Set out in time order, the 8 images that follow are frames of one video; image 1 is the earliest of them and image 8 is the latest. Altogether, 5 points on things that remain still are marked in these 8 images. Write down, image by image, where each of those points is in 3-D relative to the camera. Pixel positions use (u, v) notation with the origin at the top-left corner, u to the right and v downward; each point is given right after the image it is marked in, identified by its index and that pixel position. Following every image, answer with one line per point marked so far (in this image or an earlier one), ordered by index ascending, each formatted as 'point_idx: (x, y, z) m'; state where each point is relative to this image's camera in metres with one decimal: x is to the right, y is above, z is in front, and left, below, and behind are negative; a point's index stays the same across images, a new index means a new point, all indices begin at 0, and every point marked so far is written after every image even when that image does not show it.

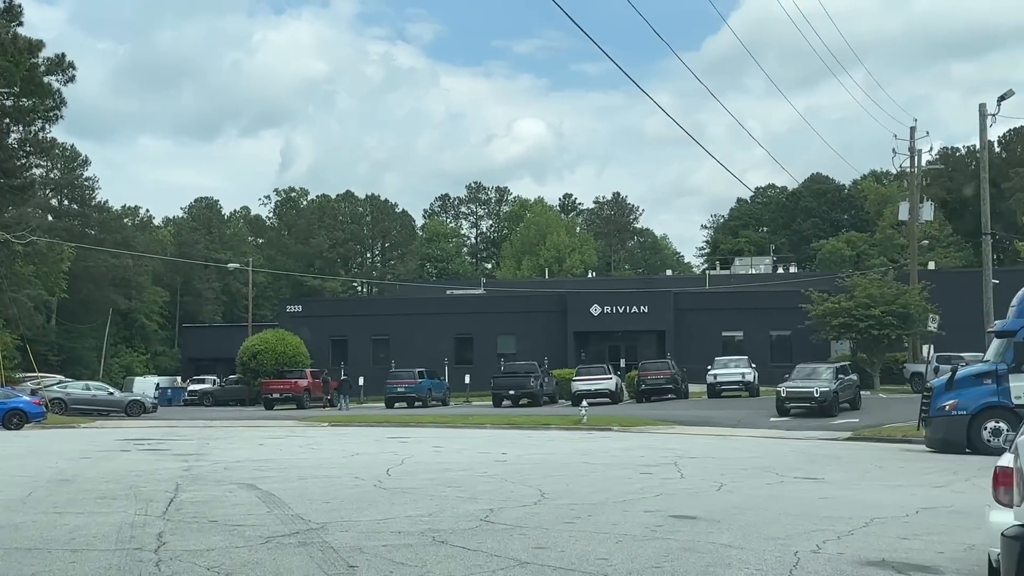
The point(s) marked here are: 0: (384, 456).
0: (-2.2, -2.9, +18.8) m
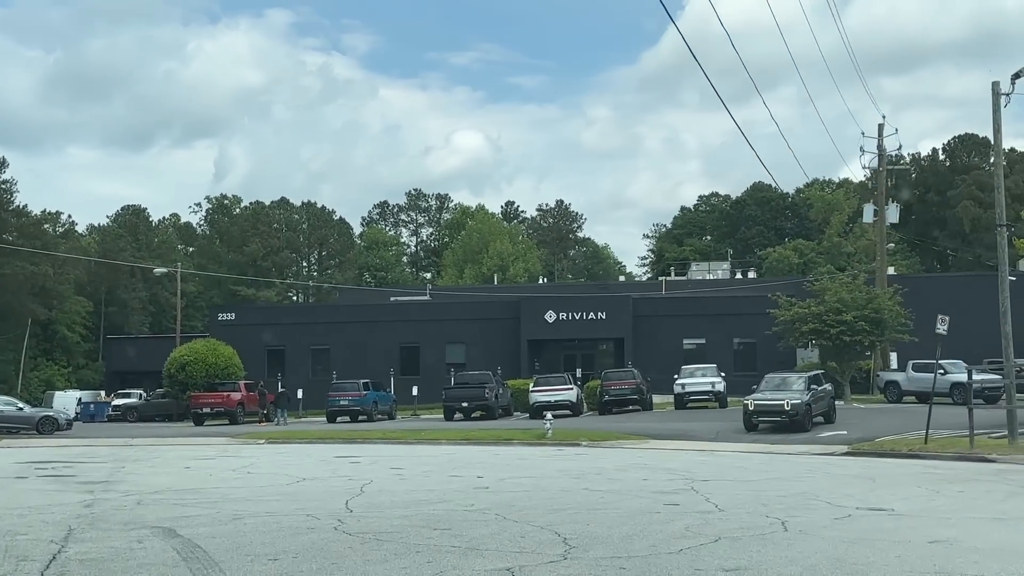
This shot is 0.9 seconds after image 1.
0: (-2.5, -2.8, +15.6) m
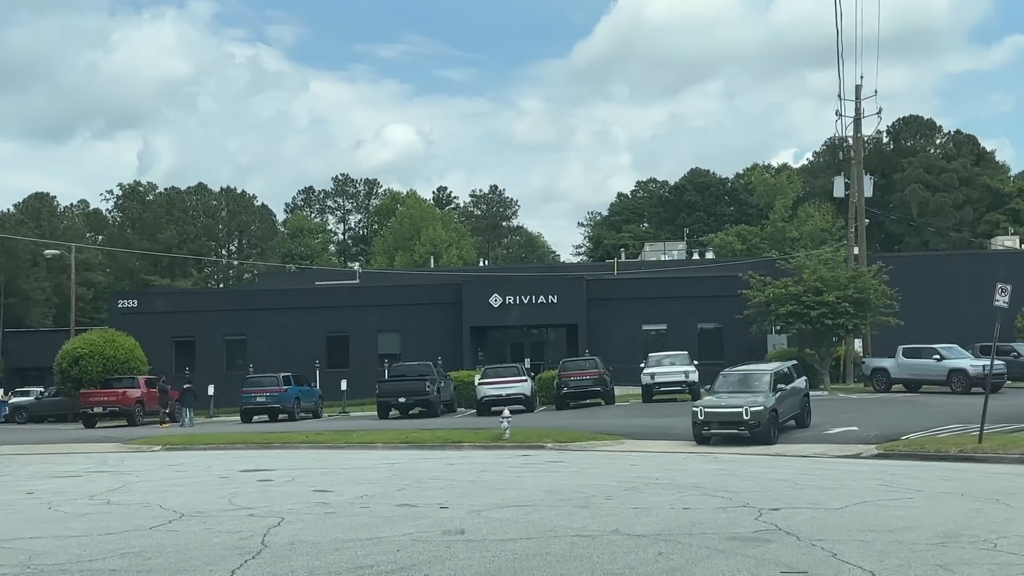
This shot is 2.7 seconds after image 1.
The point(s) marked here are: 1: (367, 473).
0: (-2.7, -2.3, +10.4) m
1: (-2.3, -2.9, +16.8) m
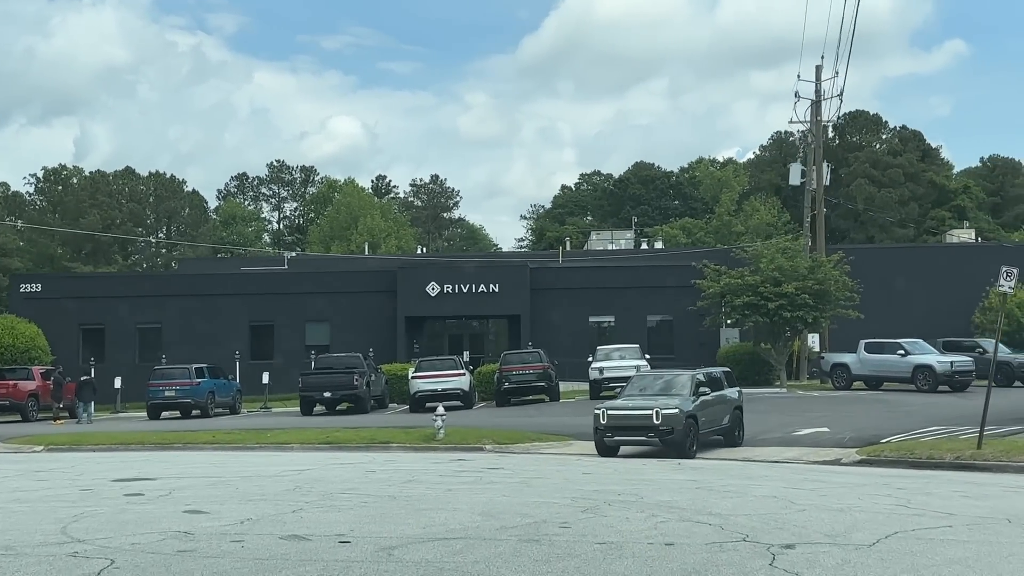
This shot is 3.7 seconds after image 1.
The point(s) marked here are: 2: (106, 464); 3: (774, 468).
0: (-3.2, -1.9, +7.4) m
1: (-3.2, -2.5, +13.8) m
2: (-6.8, -3.0, +18.2) m
3: (+4.0, -2.8, +16.7) m
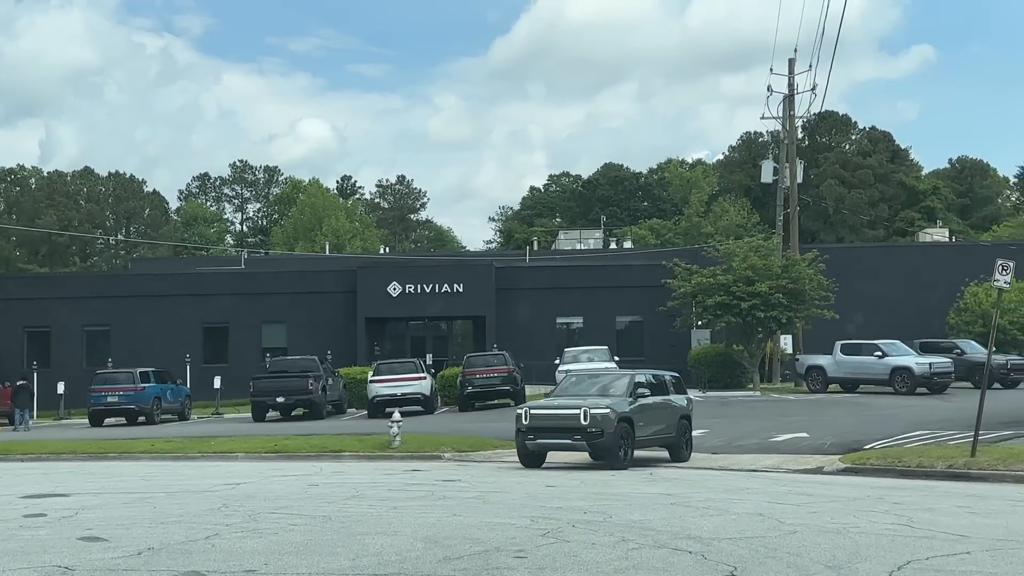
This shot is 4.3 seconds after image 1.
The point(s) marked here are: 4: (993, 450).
0: (-3.5, -1.8, +5.9) m
1: (-3.7, -2.4, +12.3) m
2: (-7.5, -2.9, +16.6) m
3: (+3.4, -2.7, +15.4) m
4: (+7.3, -2.5, +16.4) m
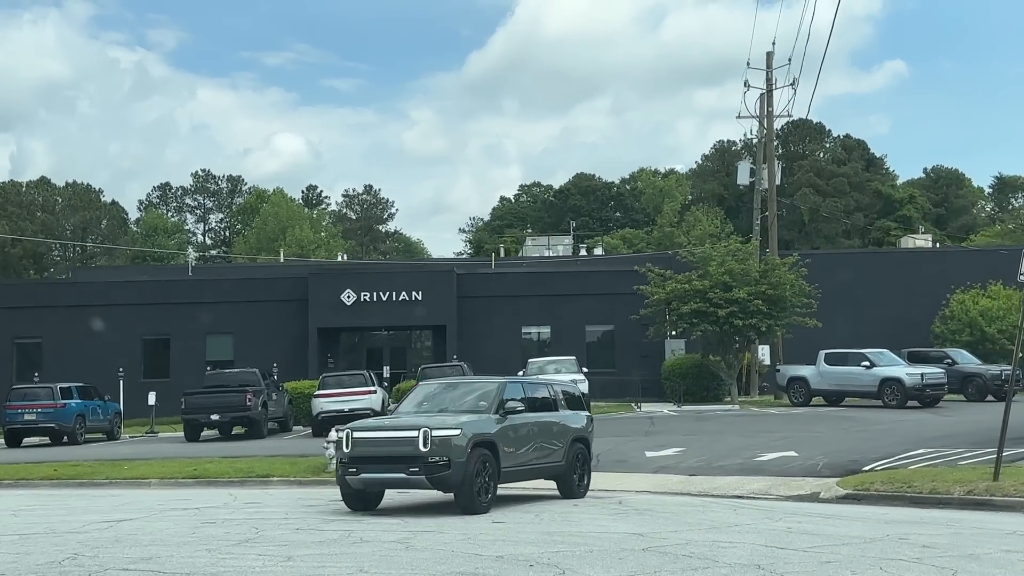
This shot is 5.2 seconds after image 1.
0: (-4.0, -1.7, +3.3) m
1: (-4.3, -2.4, +9.7) m
2: (-8.2, -2.9, +13.9) m
3: (+2.7, -2.6, +13.0) m
4: (+6.6, -2.4, +14.1) m
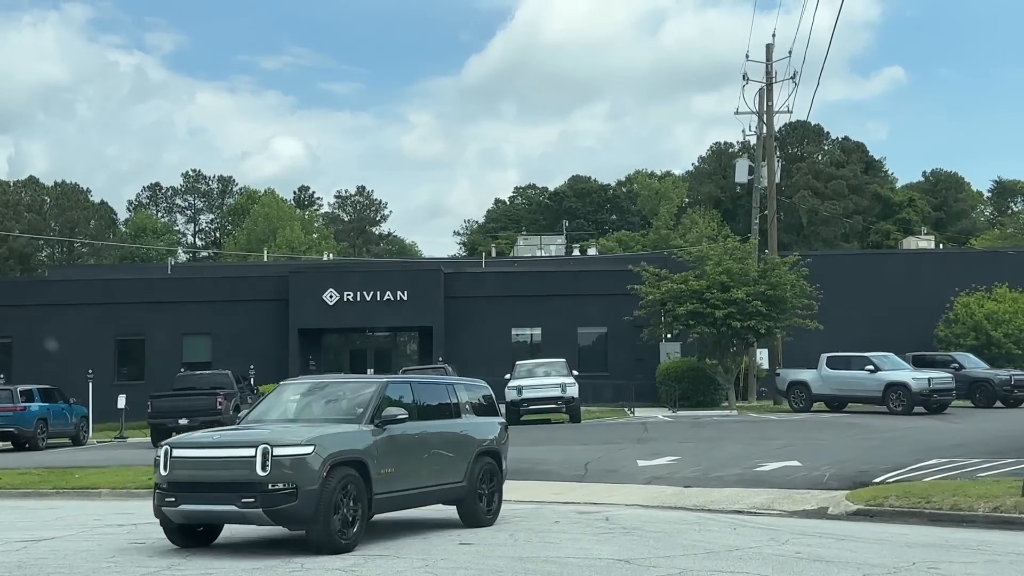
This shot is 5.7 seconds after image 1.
0: (-4.2, -1.5, +1.9) m
1: (-4.6, -2.2, +8.3) m
2: (-8.5, -2.8, +12.5) m
3: (+2.5, -2.6, +11.6) m
4: (+6.3, -2.4, +12.7) m
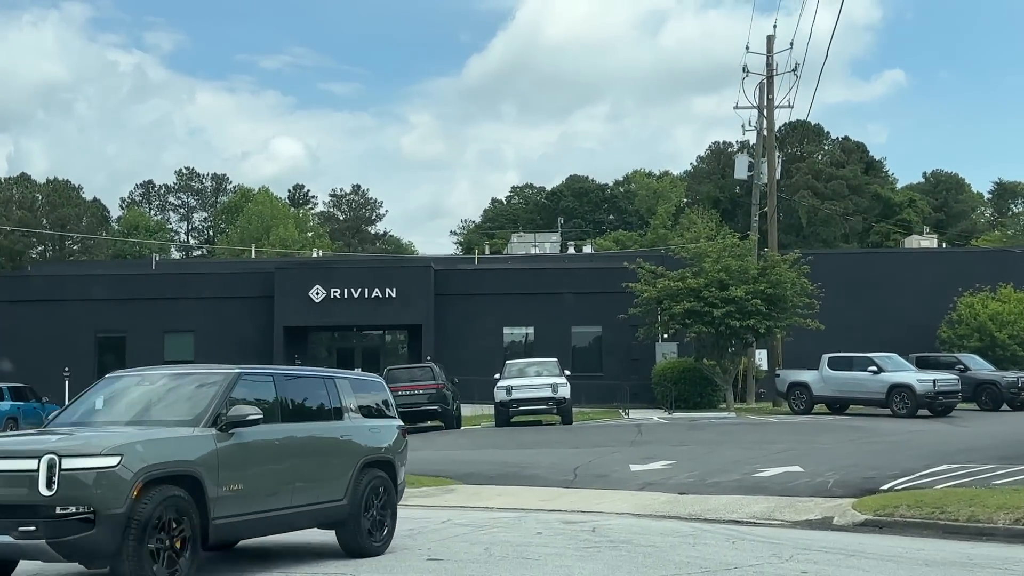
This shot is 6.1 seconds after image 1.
0: (-4.5, -1.4, +0.9) m
1: (-4.8, -2.1, +7.3) m
2: (-8.7, -2.6, +11.4) m
3: (+2.2, -2.5, +10.6) m
4: (+6.1, -2.3, +11.7) m
